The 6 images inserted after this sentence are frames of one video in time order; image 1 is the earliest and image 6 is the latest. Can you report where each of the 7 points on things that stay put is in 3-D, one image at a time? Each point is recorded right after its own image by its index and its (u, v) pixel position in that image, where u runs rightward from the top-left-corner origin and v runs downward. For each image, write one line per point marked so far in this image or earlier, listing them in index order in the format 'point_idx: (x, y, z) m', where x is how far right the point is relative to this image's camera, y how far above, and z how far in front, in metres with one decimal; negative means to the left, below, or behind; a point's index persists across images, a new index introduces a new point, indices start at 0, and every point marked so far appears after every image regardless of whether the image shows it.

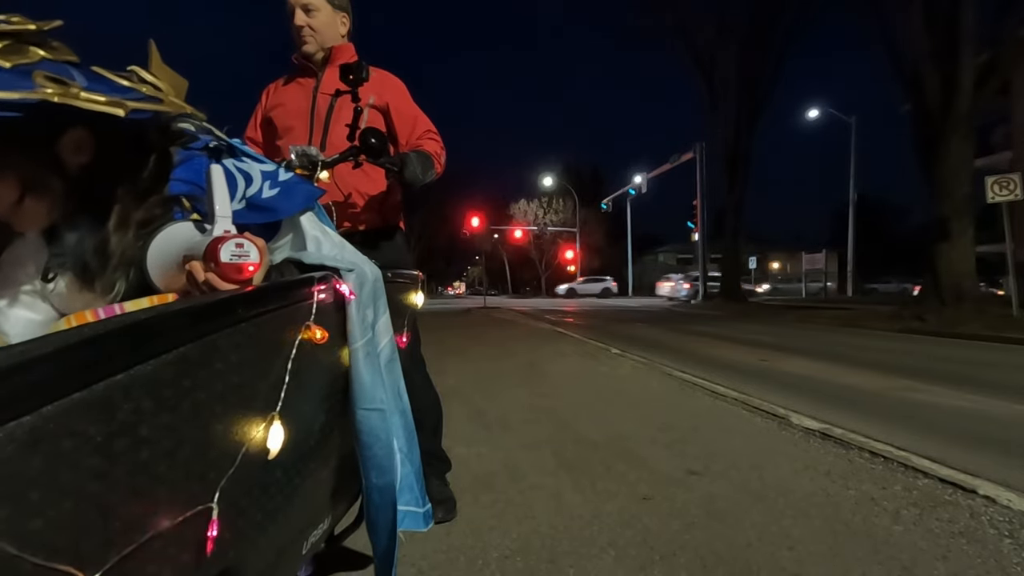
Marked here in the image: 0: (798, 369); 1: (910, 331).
0: (+4.4, -1.3, +11.9) m
1: (+9.3, -1.0, +18.3) m
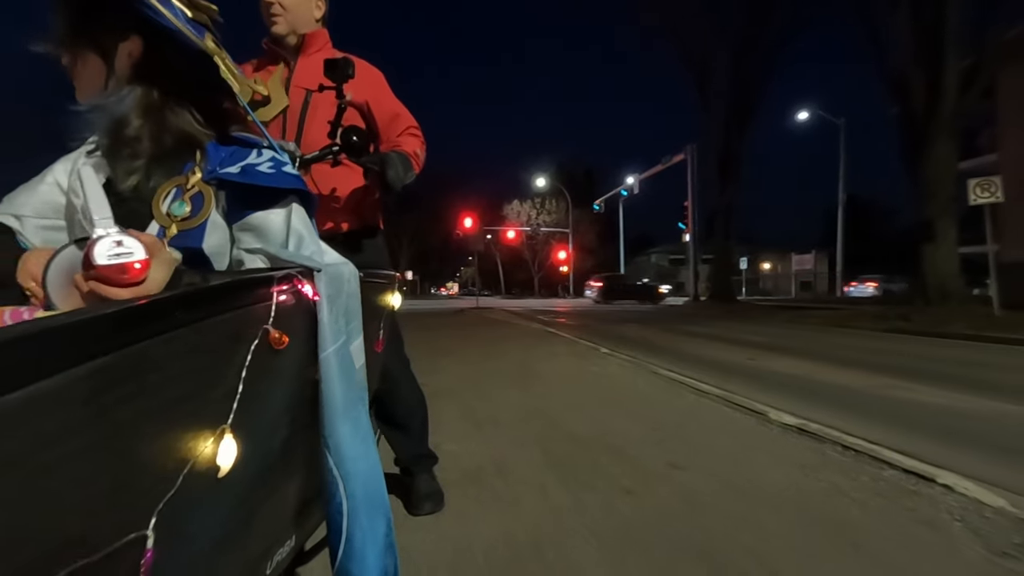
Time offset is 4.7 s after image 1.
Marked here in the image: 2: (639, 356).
0: (+4.2, -1.3, +12.1) m
1: (+9.1, -1.0, +18.6) m
2: (+2.2, -1.2, +13.5) m
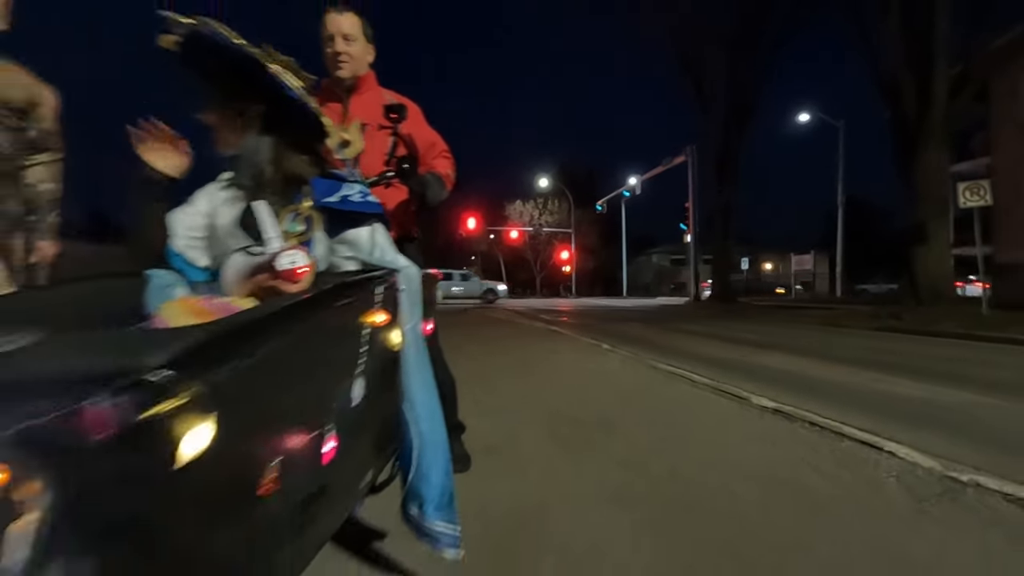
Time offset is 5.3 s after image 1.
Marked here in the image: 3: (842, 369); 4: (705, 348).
0: (+4.3, -1.2, +12.8) m
1: (+9.2, -1.0, +19.2) m
2: (+2.3, -1.2, +14.2) m
3: (+5.1, -1.3, +12.0) m
4: (+3.8, -1.2, +15.6) m
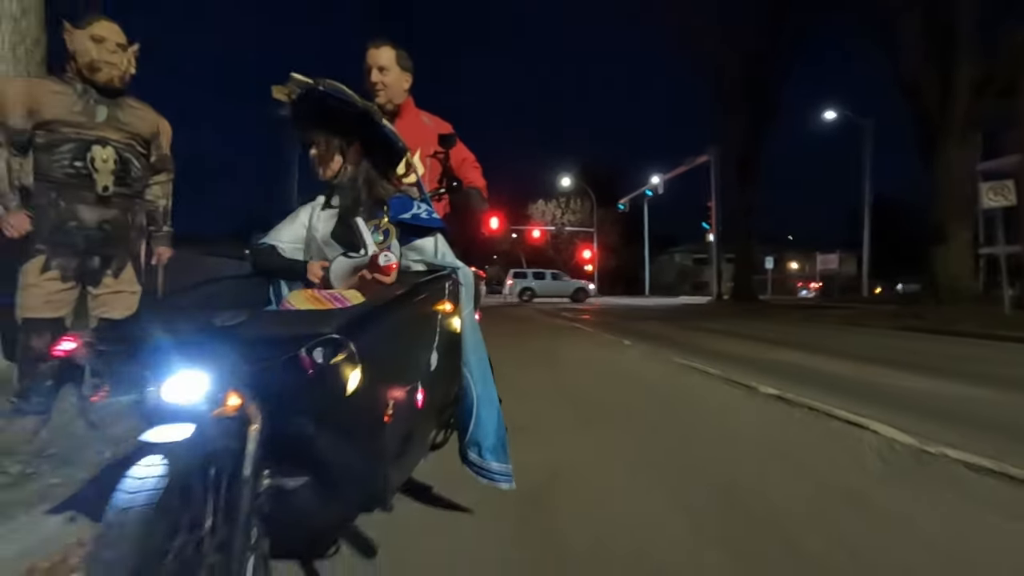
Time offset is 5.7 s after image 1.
0: (+4.7, -1.2, +13.2) m
1: (+9.8, -1.0, +19.5) m
2: (+2.7, -1.1, +14.7) m
3: (+5.4, -1.2, +12.4) m
4: (+4.3, -1.2, +16.1) m
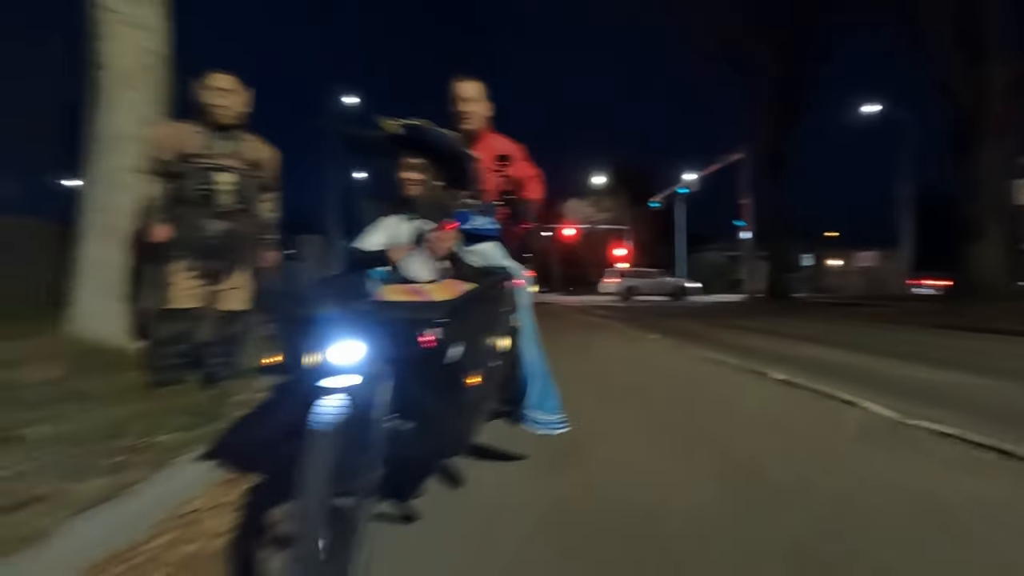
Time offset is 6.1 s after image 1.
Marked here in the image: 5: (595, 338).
0: (+5.3, -1.2, +13.6) m
1: (+10.6, -0.9, +19.8) m
2: (+3.4, -1.1, +15.2) m
3: (+6.0, -1.2, +12.8) m
4: (+5.1, -1.1, +16.5) m
5: (+1.6, -1.0, +15.7) m
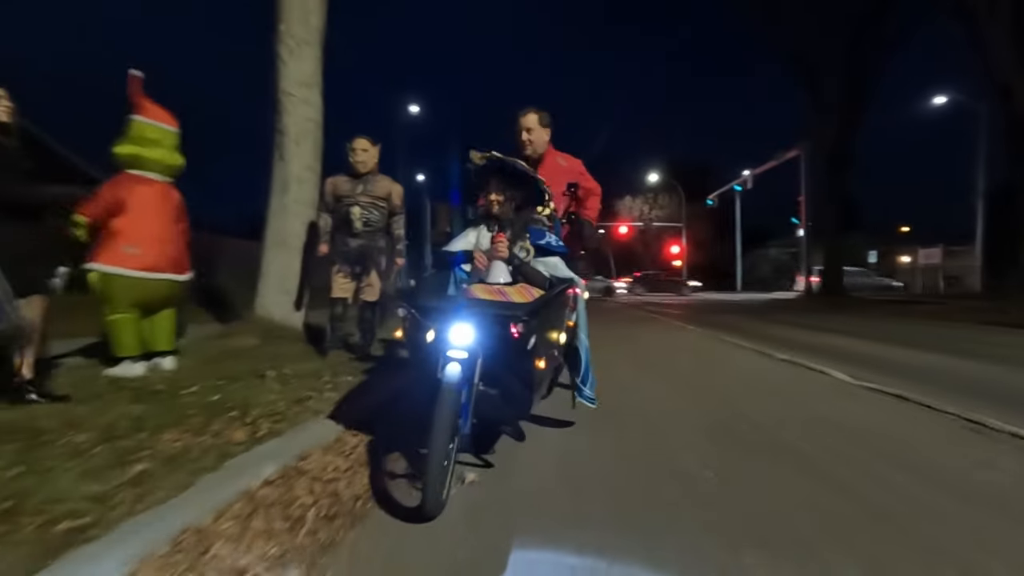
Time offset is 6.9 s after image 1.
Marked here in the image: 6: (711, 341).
0: (+6.4, -1.1, +14.7) m
1: (+12.1, -0.9, +20.4) m
2: (+4.6, -1.0, +16.4) m
3: (+7.0, -1.1, +13.8) m
4: (+6.3, -1.1, +17.6) m
5: (+2.8, -0.9, +17.0) m
6: (+3.6, -1.0, +15.0) m
